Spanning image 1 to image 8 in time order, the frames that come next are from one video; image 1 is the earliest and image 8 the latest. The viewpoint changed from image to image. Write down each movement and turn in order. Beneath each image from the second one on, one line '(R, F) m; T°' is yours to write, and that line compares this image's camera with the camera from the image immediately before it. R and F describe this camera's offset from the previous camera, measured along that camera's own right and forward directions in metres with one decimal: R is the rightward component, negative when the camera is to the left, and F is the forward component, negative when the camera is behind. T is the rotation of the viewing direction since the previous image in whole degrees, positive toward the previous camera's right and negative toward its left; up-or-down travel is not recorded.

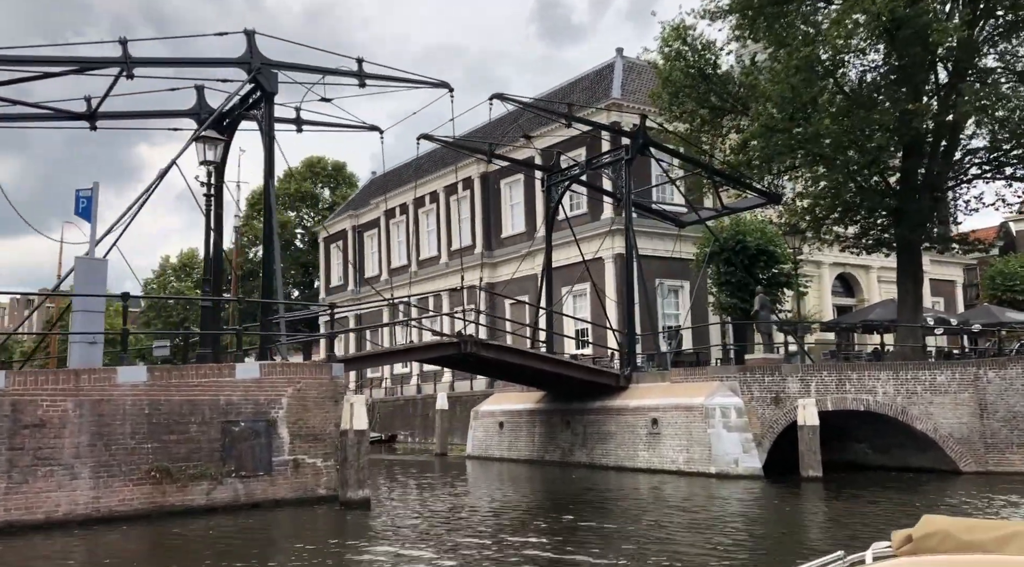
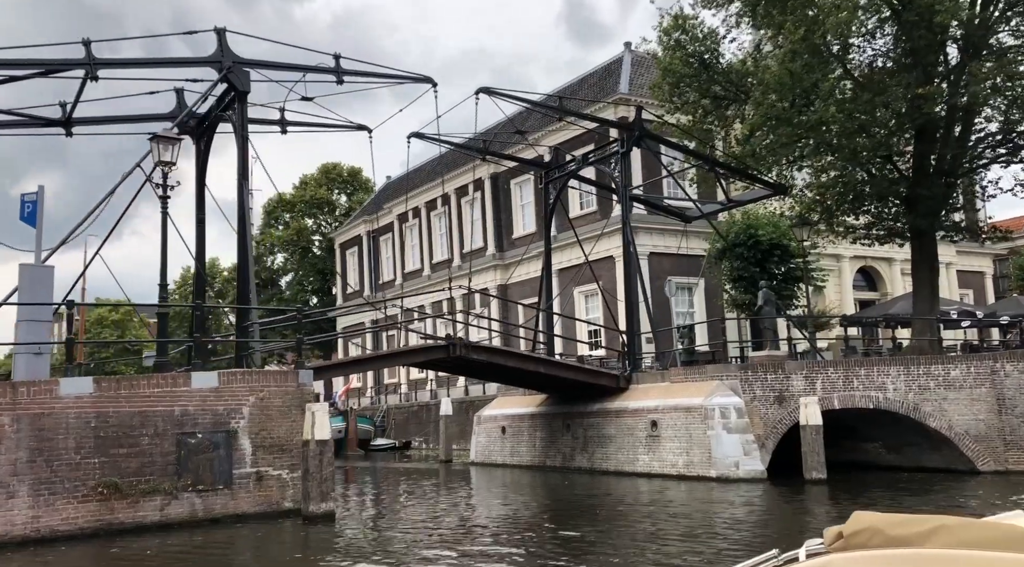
(+0.8, +0.7) m; -2°
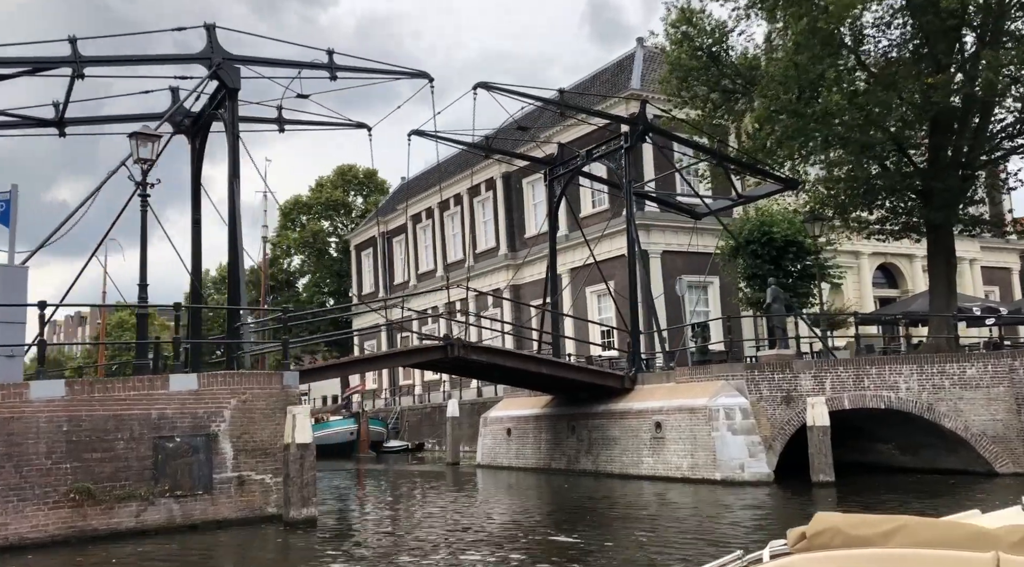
(+0.5, +0.4) m; -2°
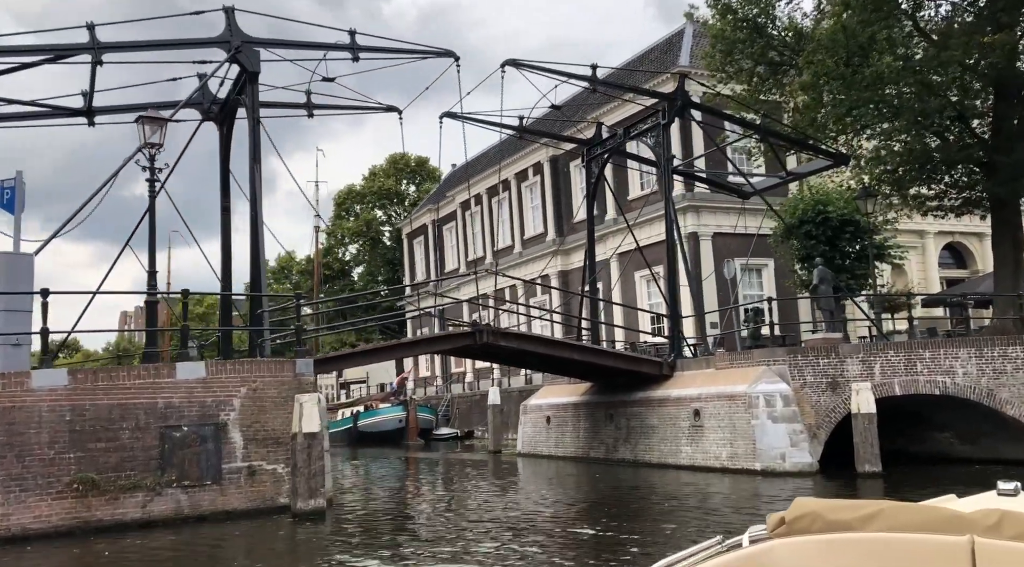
(+0.6, +0.5) m; -4°
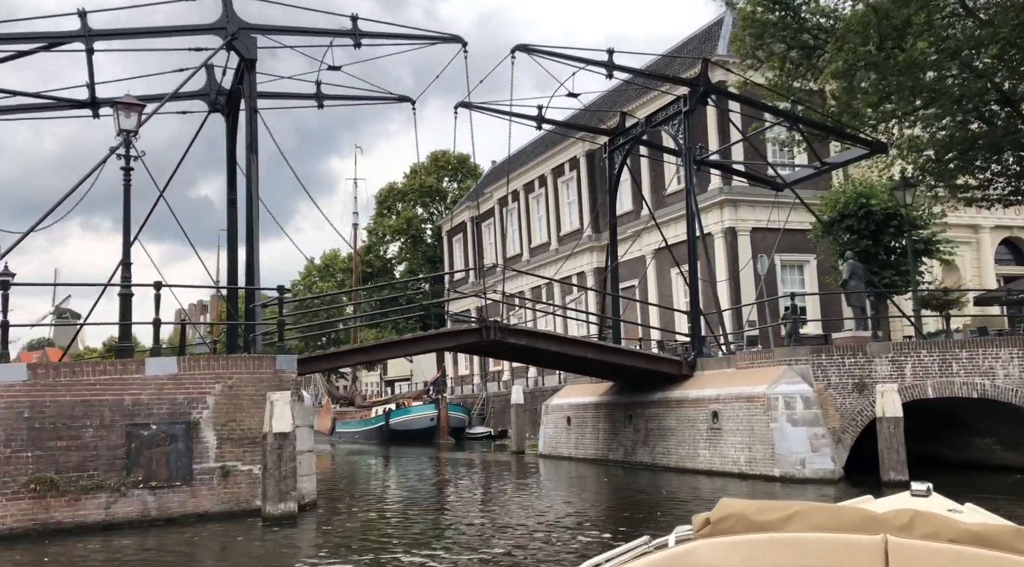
(+0.8, +0.7) m; -3°
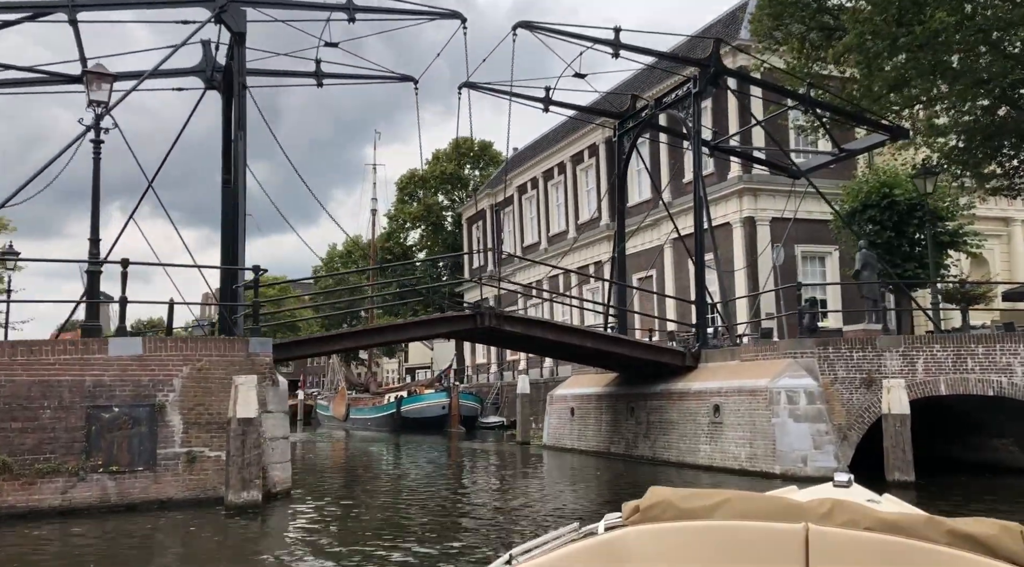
(+0.6, +0.5) m; -2°
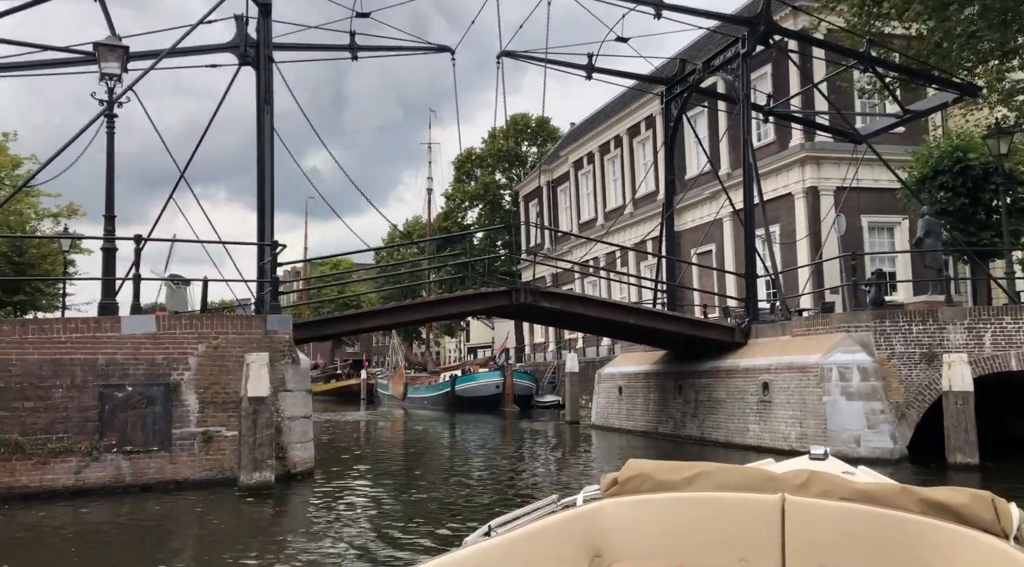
(+0.5, +0.6) m; -4°
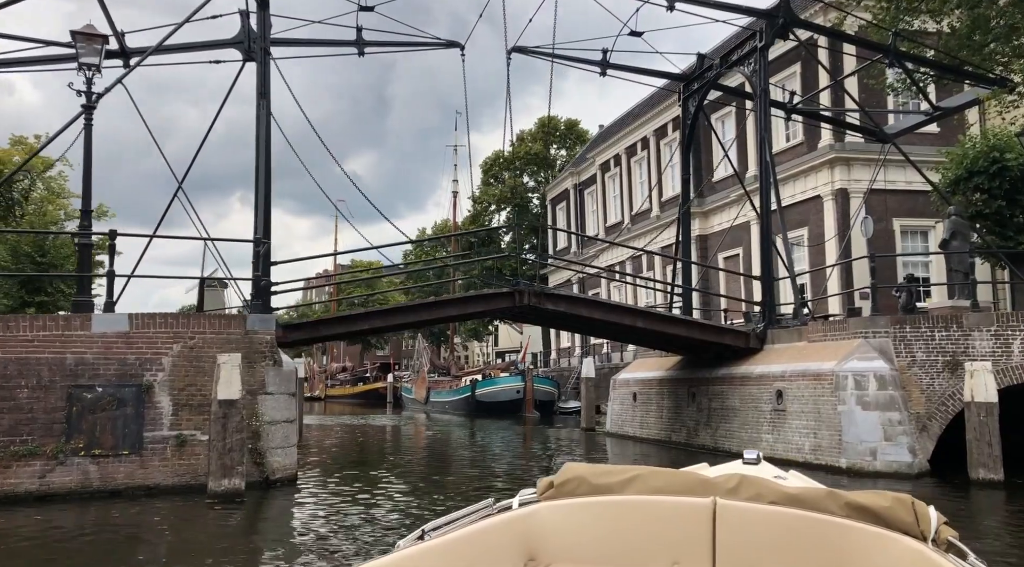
(+0.5, +0.5) m; -2°
